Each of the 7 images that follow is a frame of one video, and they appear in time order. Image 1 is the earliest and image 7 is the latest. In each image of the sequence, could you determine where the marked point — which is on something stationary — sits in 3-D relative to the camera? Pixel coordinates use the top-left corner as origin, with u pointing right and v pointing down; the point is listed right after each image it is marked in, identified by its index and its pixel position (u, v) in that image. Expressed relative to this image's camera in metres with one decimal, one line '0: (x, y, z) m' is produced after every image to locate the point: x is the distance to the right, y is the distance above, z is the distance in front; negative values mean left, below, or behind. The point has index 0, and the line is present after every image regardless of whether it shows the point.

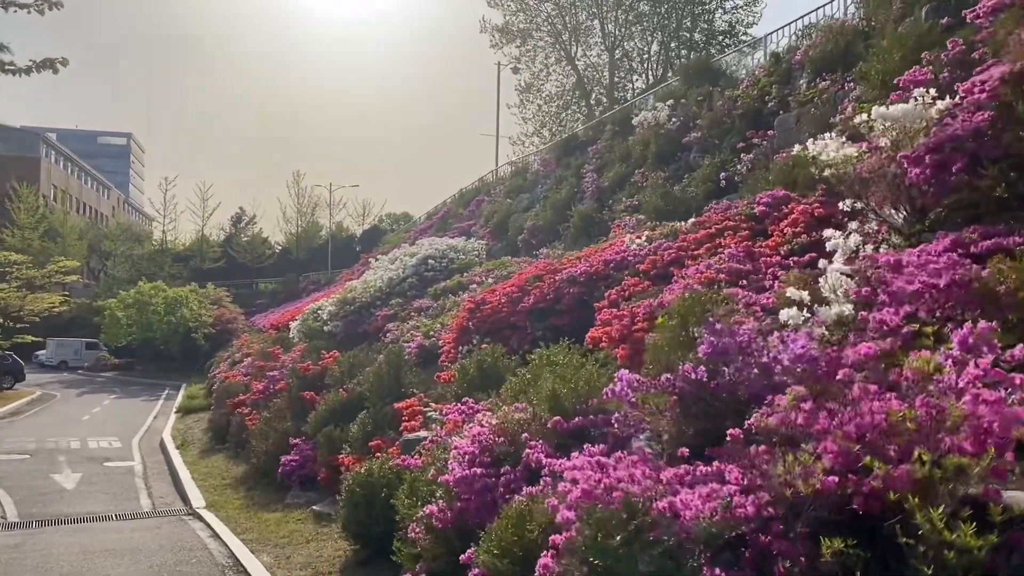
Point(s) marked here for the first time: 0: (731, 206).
0: (+2.8, +1.1, +11.2) m
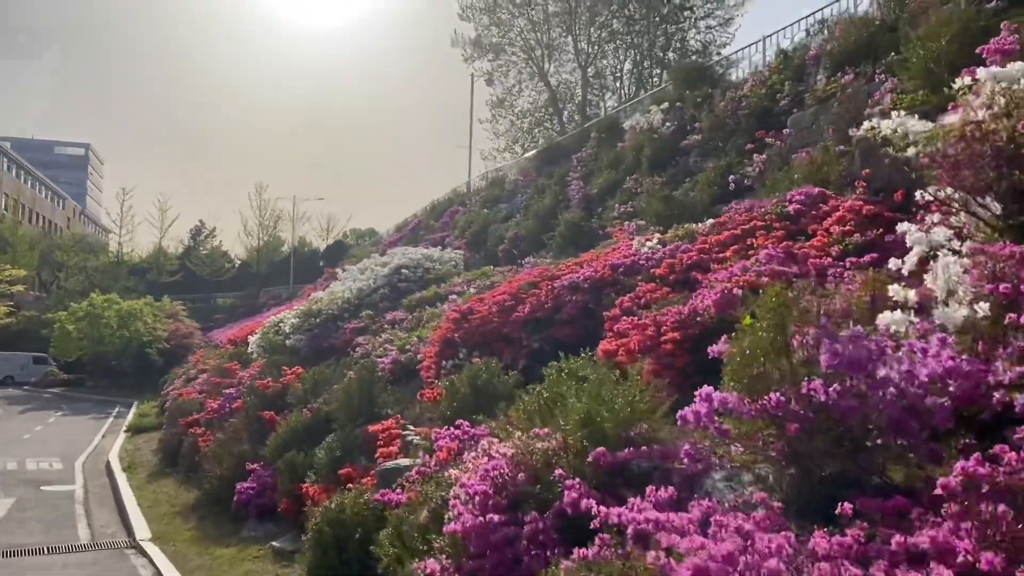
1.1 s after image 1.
0: (+2.8, +1.0, +10.0) m
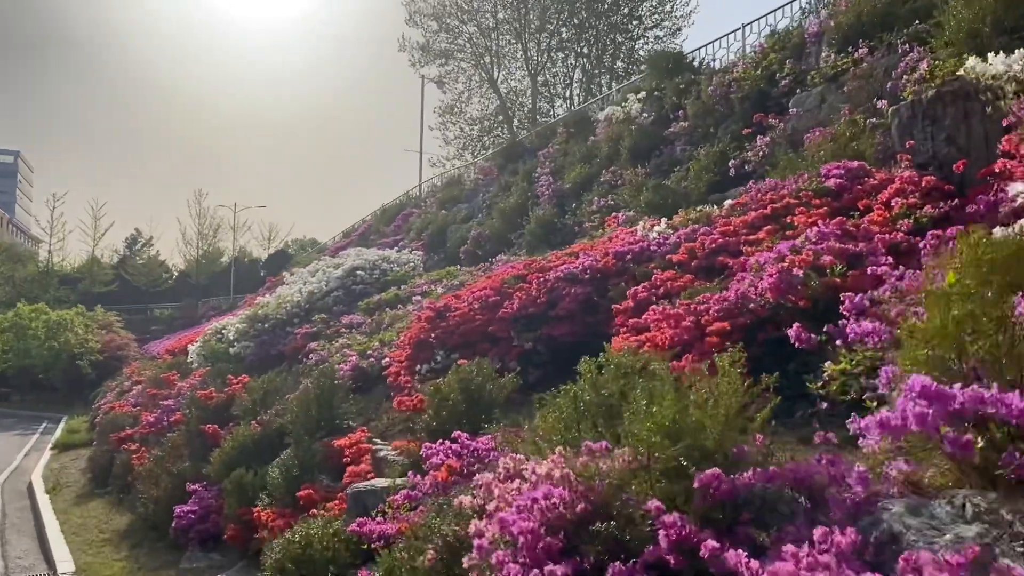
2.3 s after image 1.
0: (+2.7, +1.1, +8.8) m
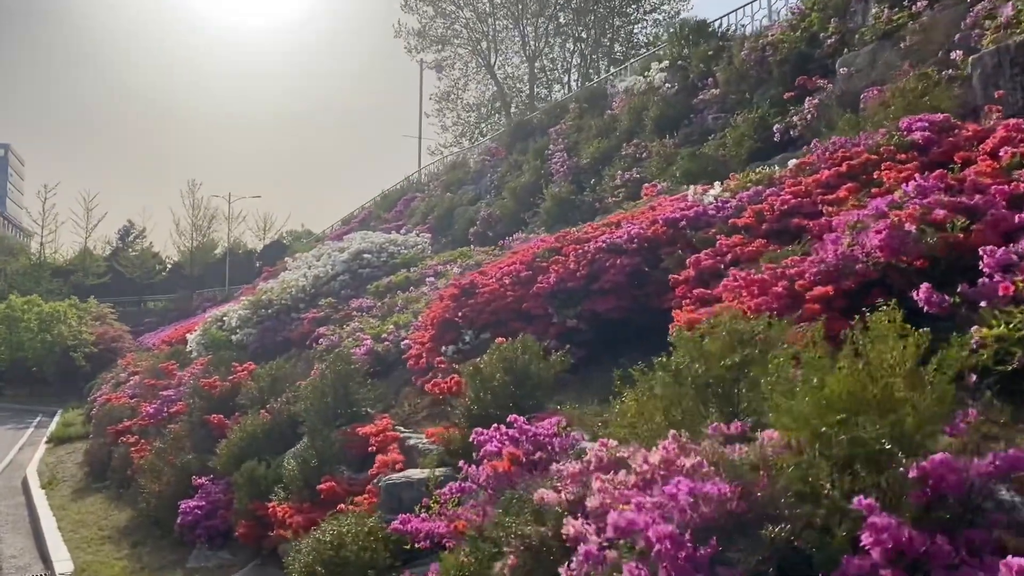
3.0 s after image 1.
0: (+3.1, +1.3, +8.0) m
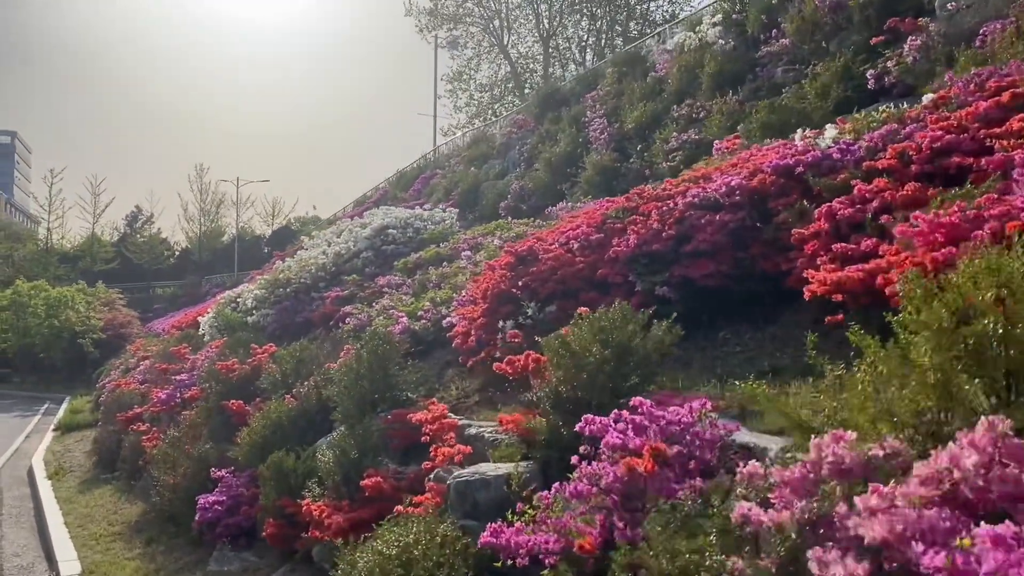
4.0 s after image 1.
0: (+3.7, +1.7, +6.7) m
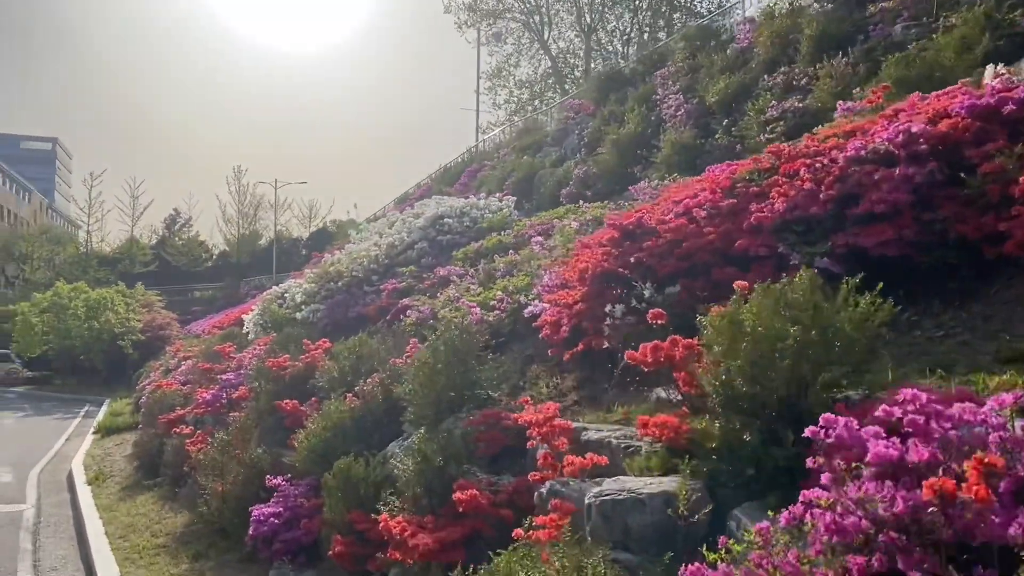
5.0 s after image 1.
0: (+4.5, +1.8, +5.3) m
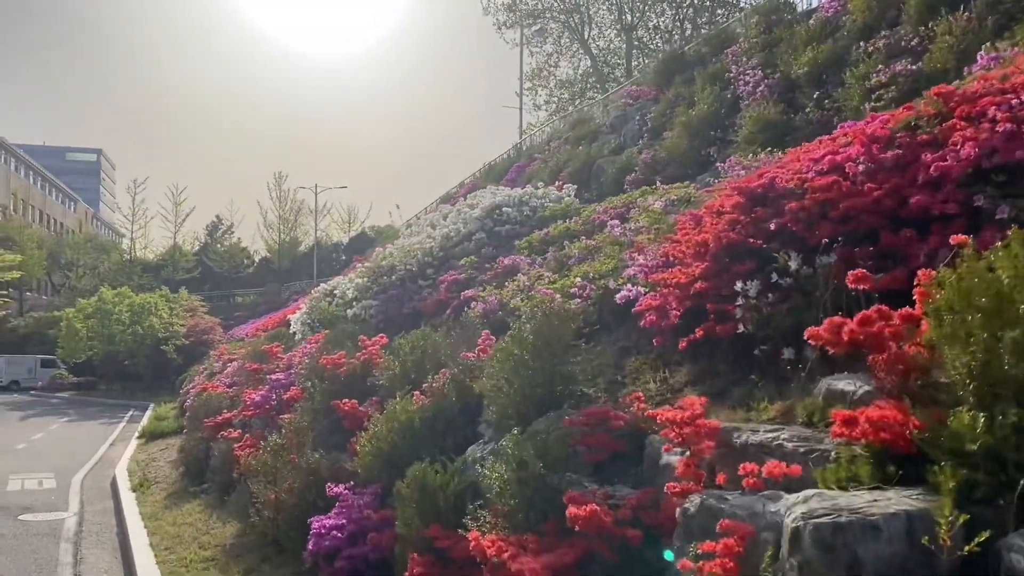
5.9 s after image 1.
0: (+5.2, +2.1, +4.0) m
